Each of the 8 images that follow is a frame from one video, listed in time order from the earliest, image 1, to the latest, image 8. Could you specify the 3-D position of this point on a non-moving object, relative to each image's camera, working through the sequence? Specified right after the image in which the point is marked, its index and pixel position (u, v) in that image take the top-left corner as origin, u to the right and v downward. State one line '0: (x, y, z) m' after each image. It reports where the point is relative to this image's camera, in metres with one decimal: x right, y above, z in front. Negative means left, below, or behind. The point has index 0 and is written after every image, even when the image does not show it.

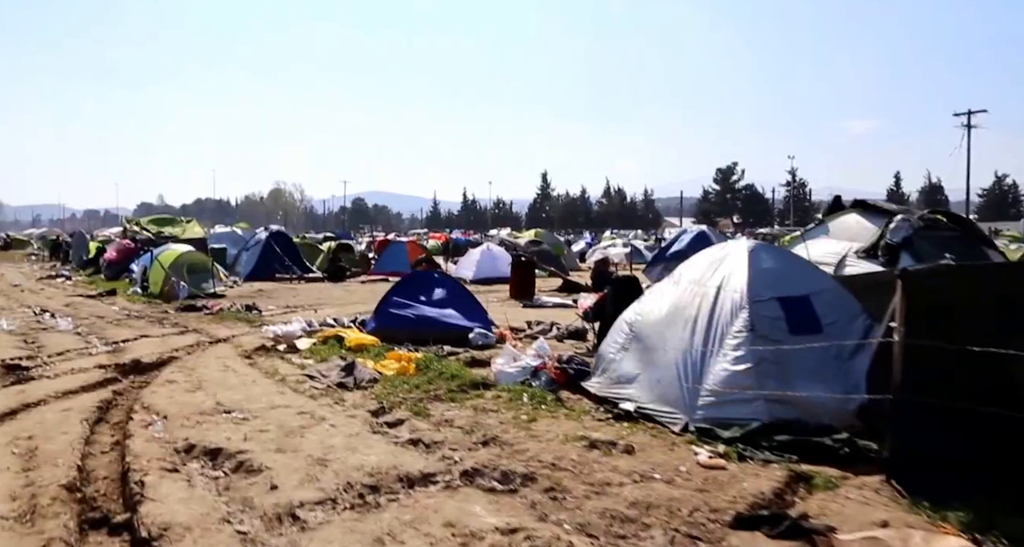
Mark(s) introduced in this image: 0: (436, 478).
0: (-0.6, -1.7, +6.4) m
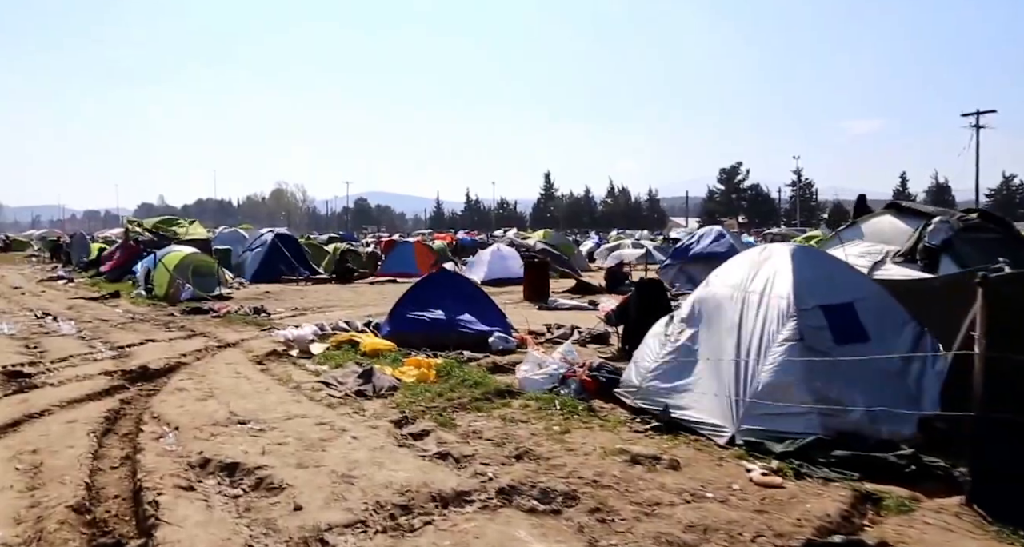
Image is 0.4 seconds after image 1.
0: (-0.3, -1.7, +6.0) m
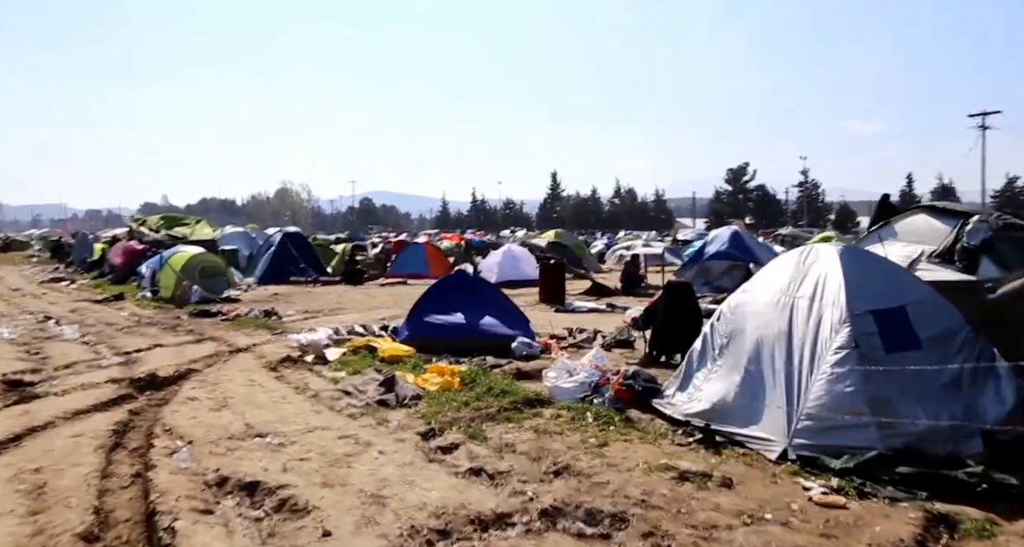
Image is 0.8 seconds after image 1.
0: (0.0, -1.7, +5.5) m
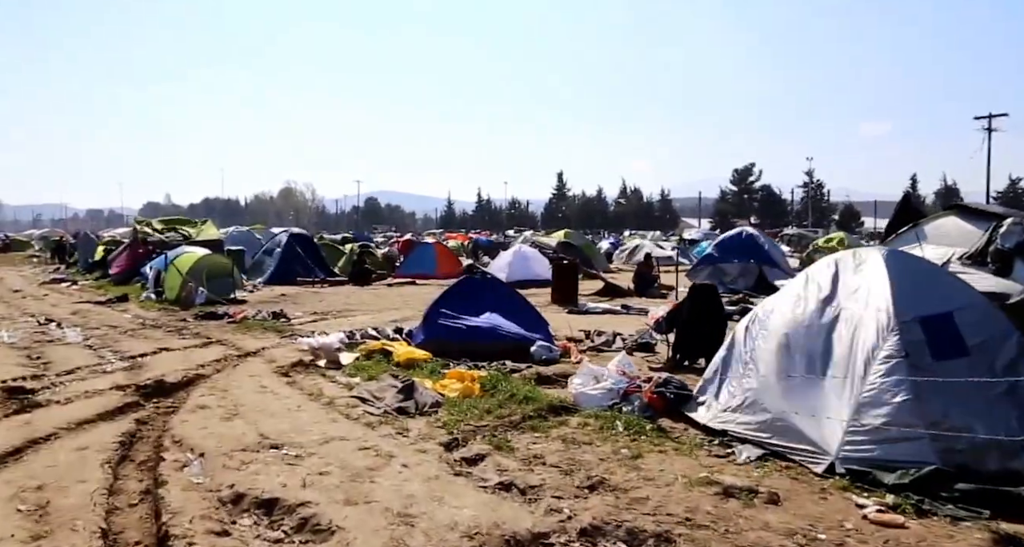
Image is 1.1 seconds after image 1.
0: (+0.3, -1.8, +5.2) m
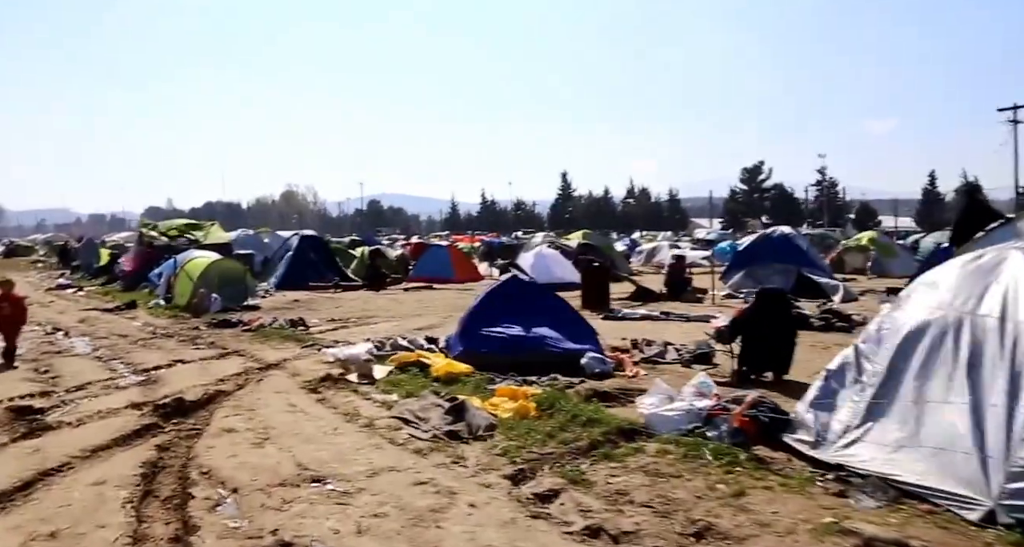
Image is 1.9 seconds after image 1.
0: (+0.9, -1.8, +4.3) m
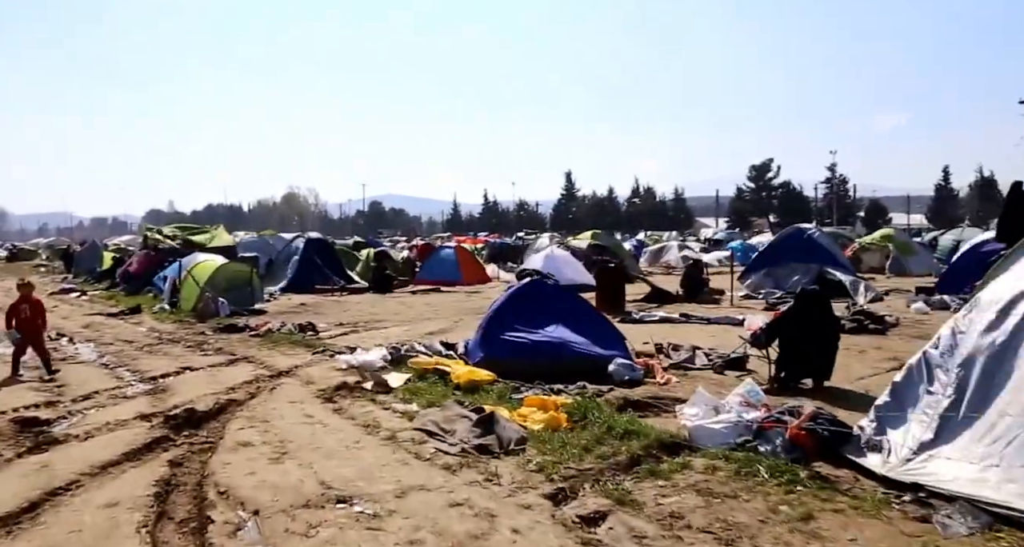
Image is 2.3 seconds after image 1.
0: (+1.2, -1.8, +3.8) m
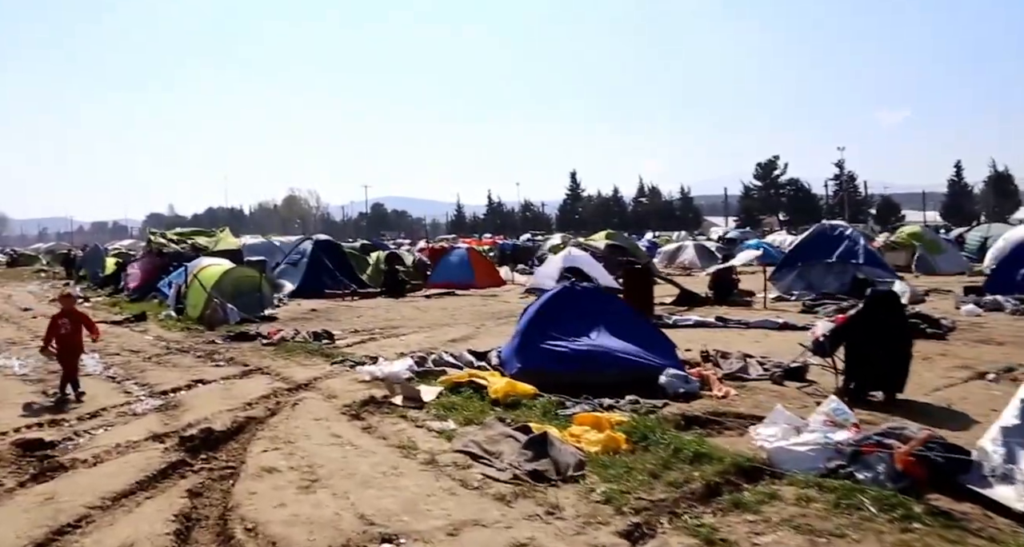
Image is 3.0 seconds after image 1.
0: (+1.6, -1.9, +3.1) m
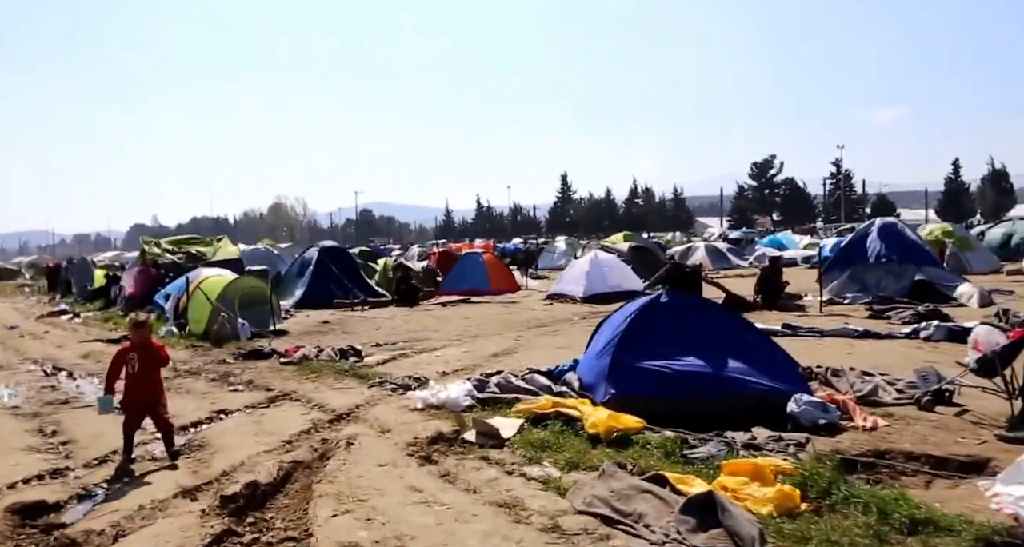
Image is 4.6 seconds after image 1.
0: (+2.8, -1.9, +1.6) m
